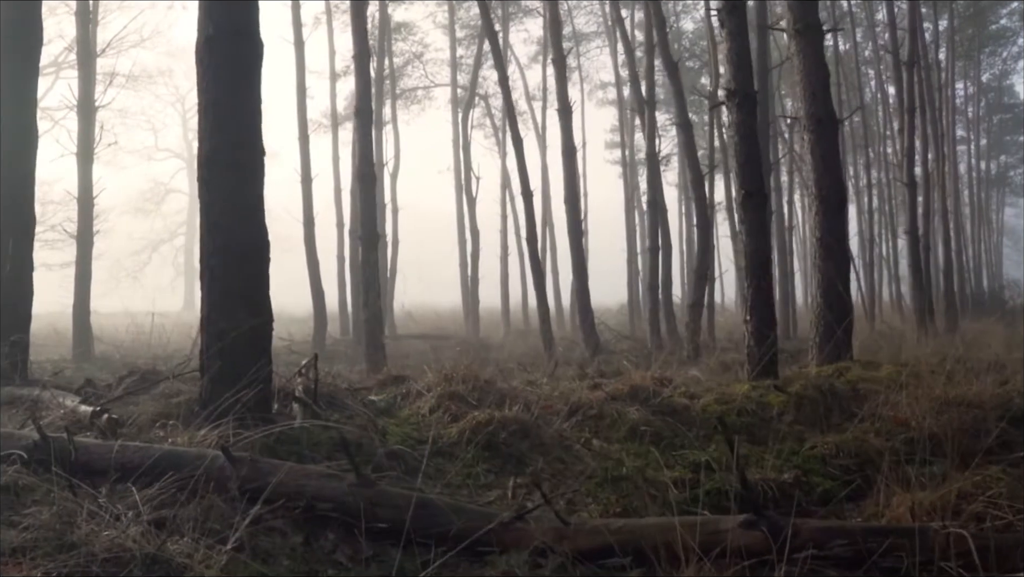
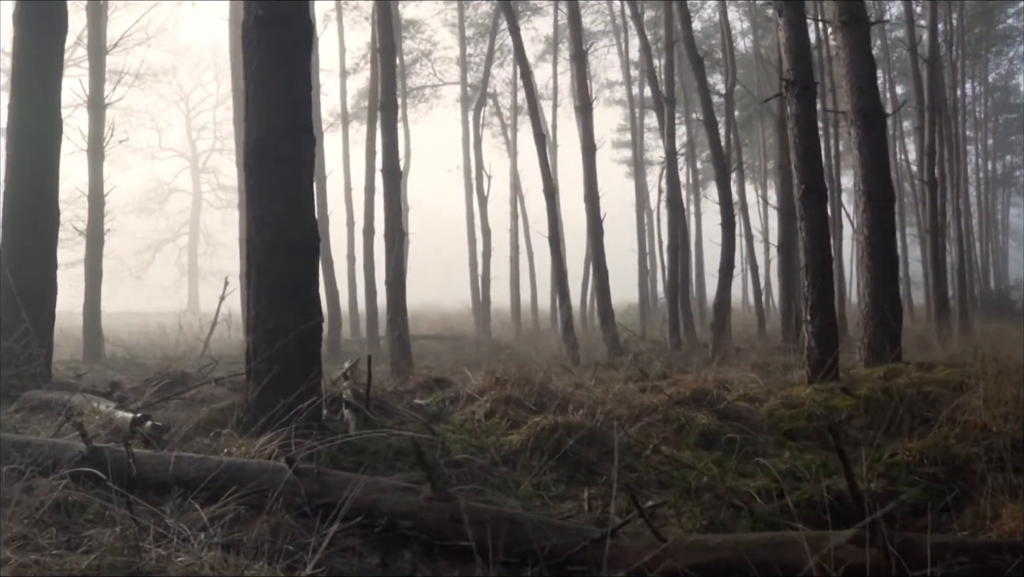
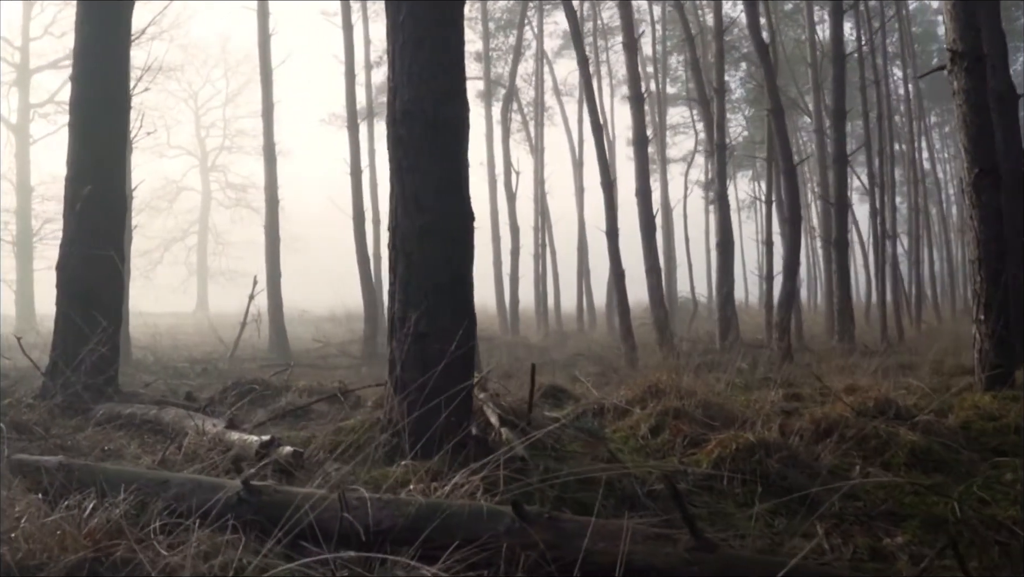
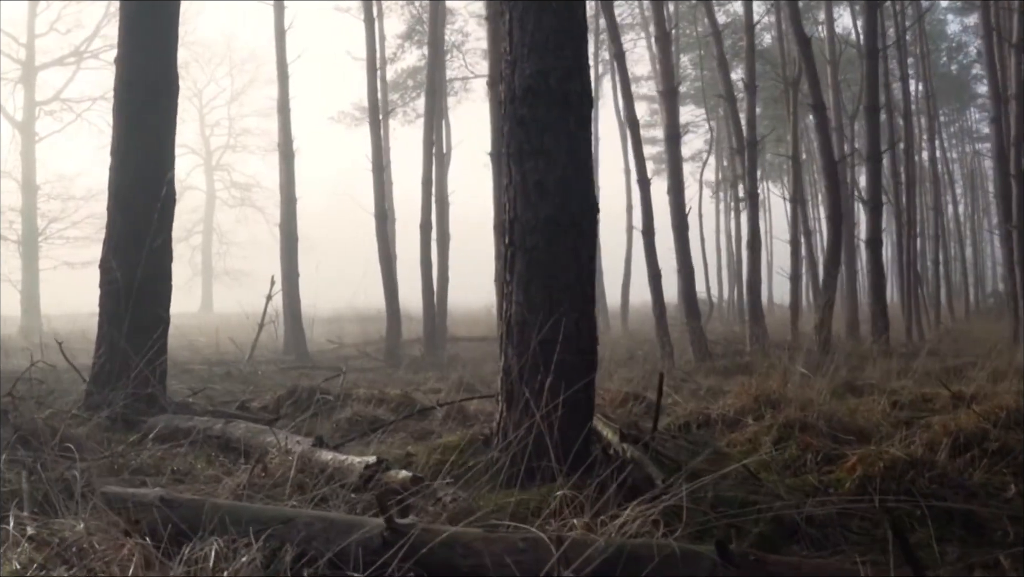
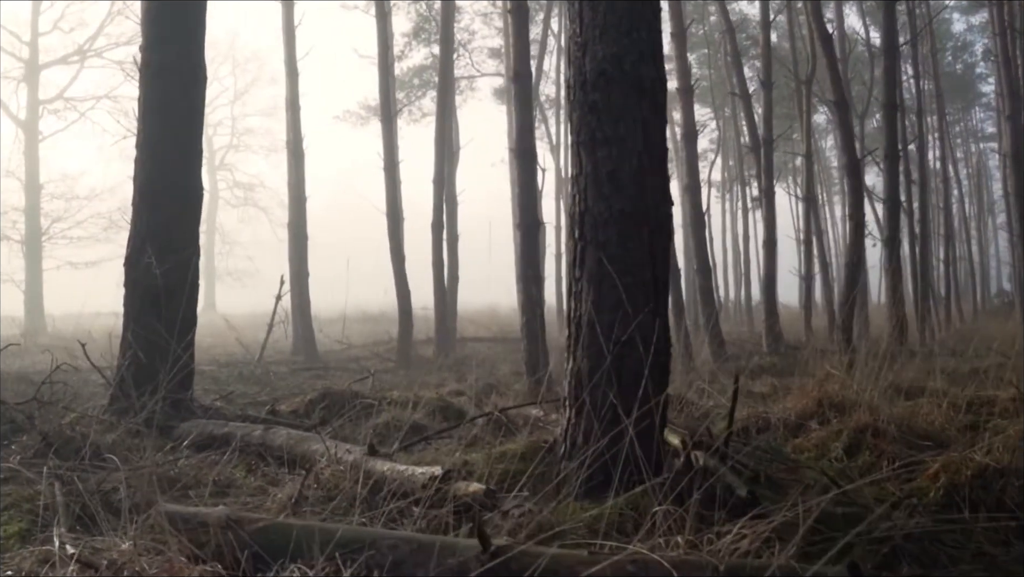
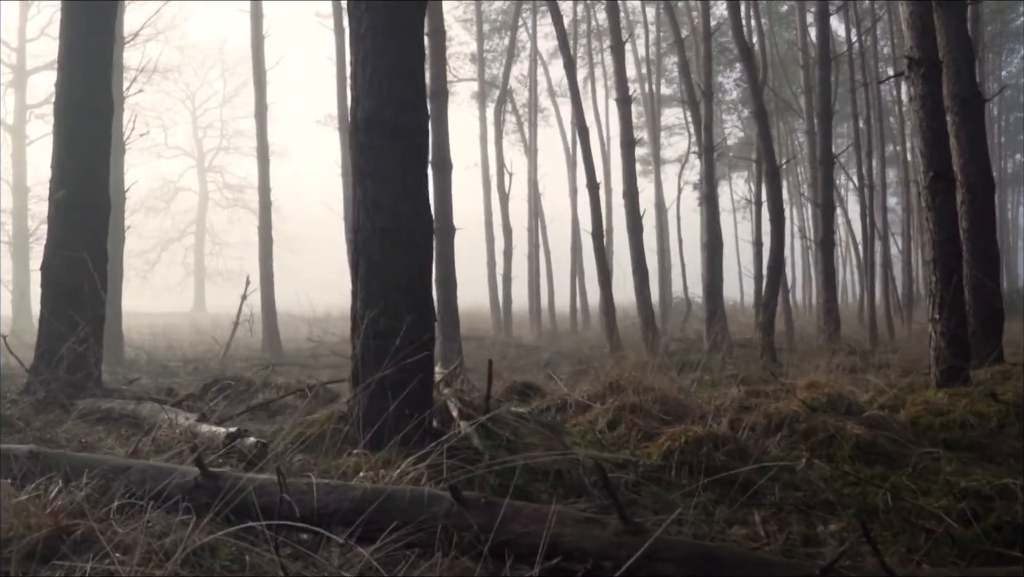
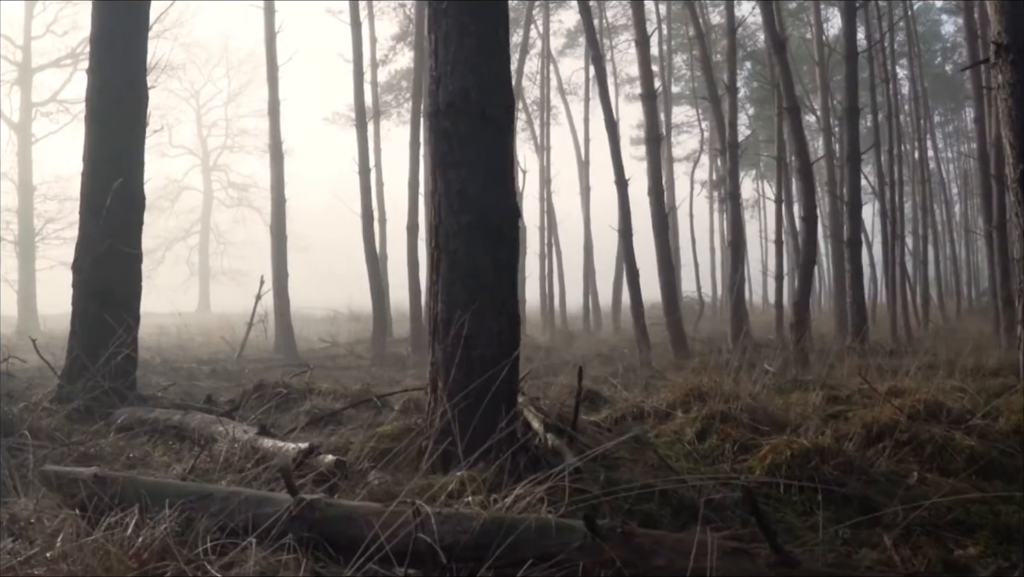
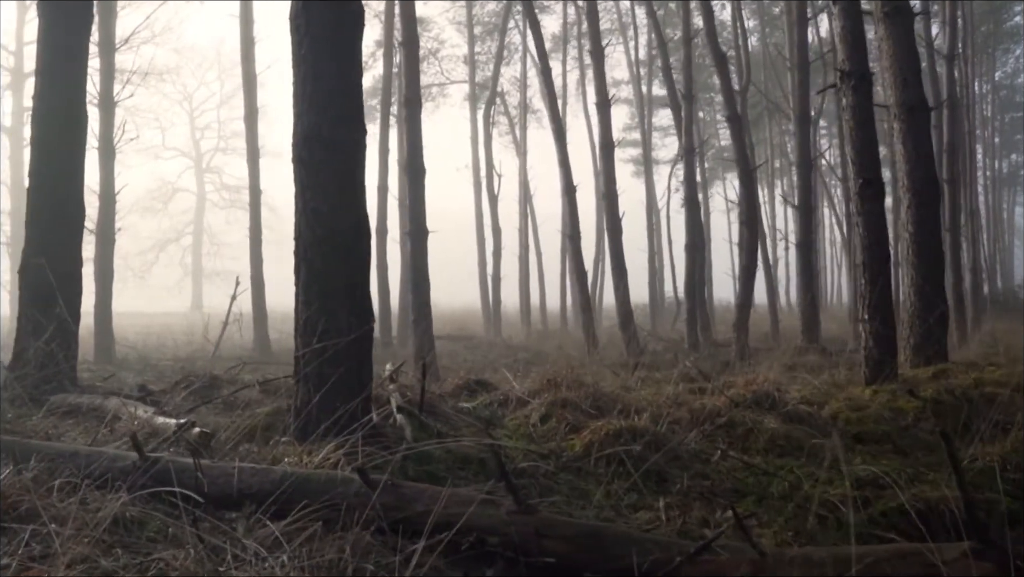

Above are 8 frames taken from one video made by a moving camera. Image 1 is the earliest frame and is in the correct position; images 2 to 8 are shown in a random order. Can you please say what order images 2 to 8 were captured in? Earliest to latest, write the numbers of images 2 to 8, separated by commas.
2, 8, 6, 3, 7, 4, 5
